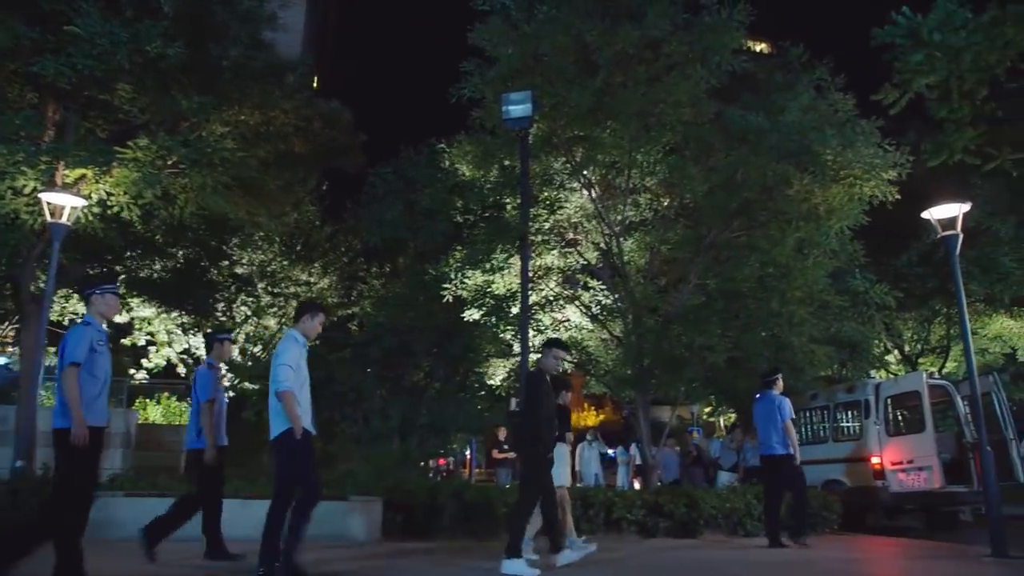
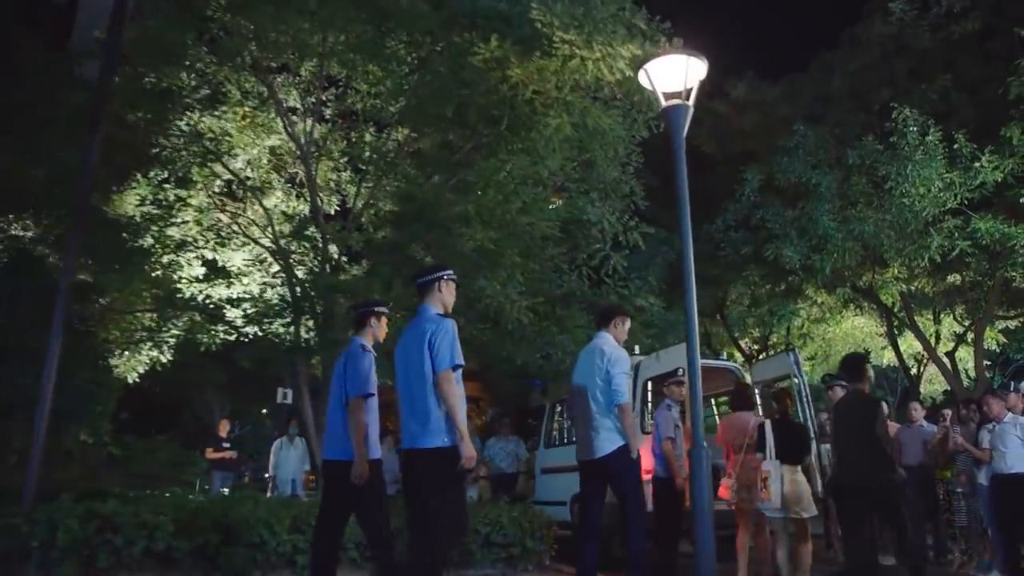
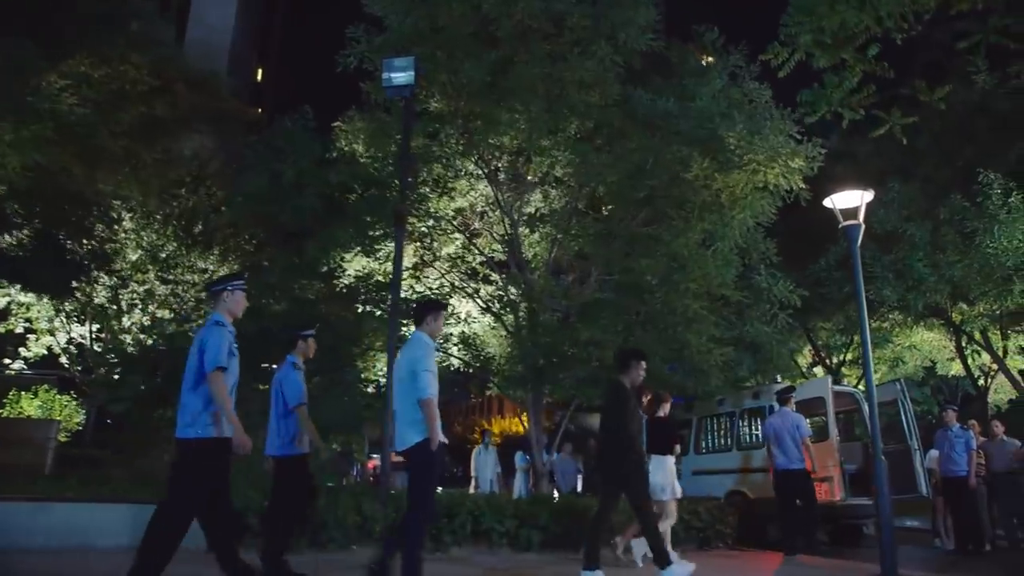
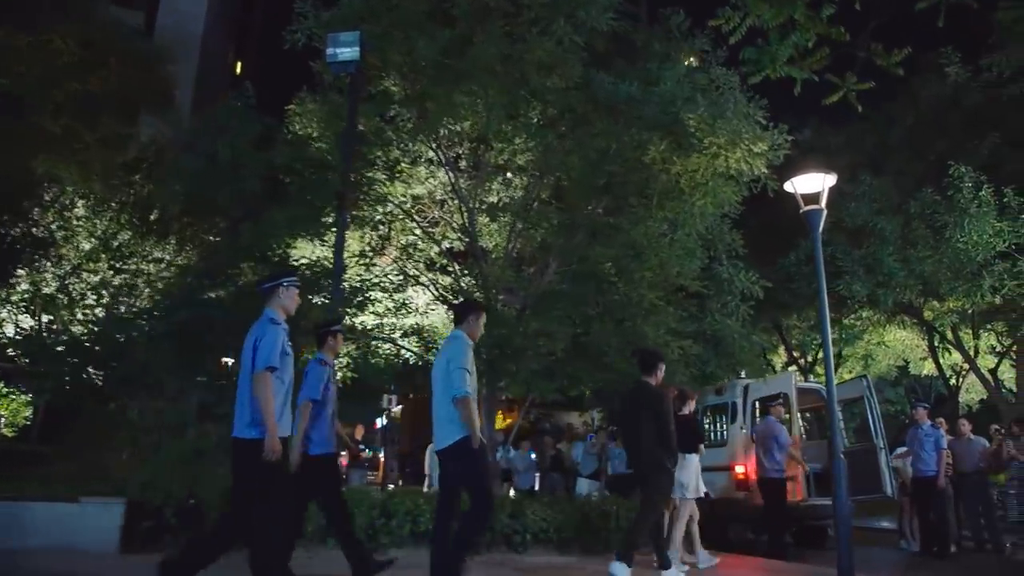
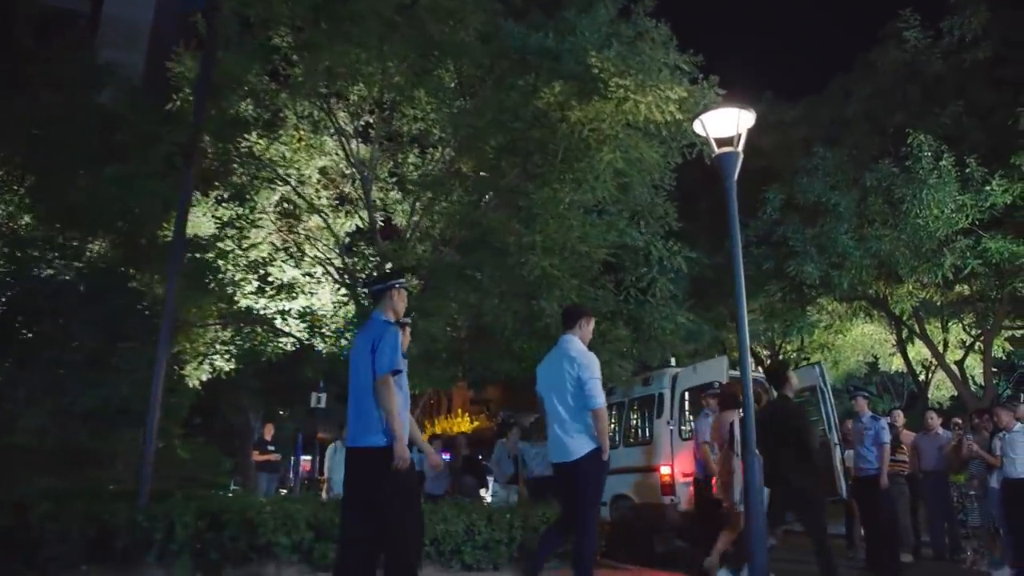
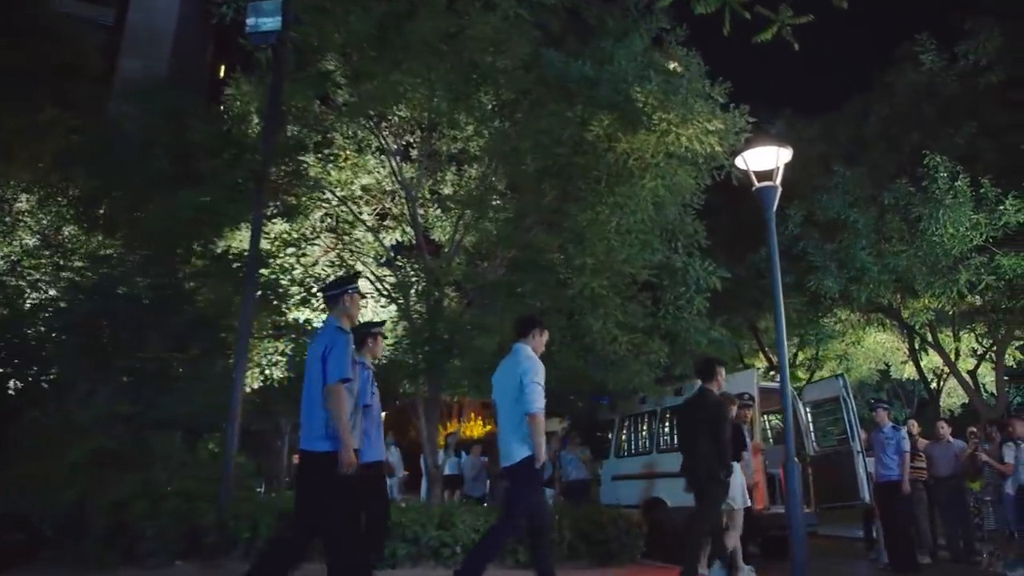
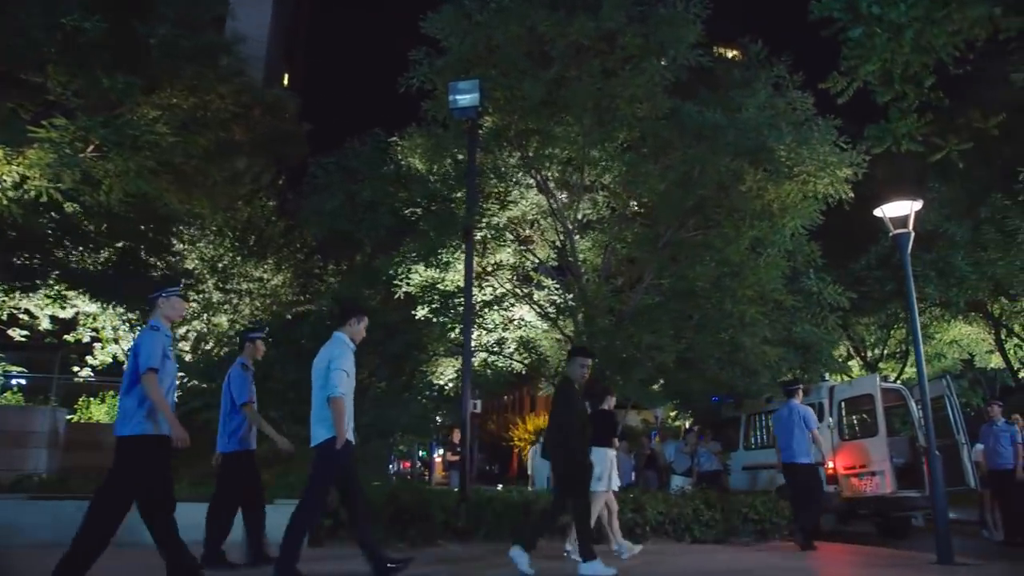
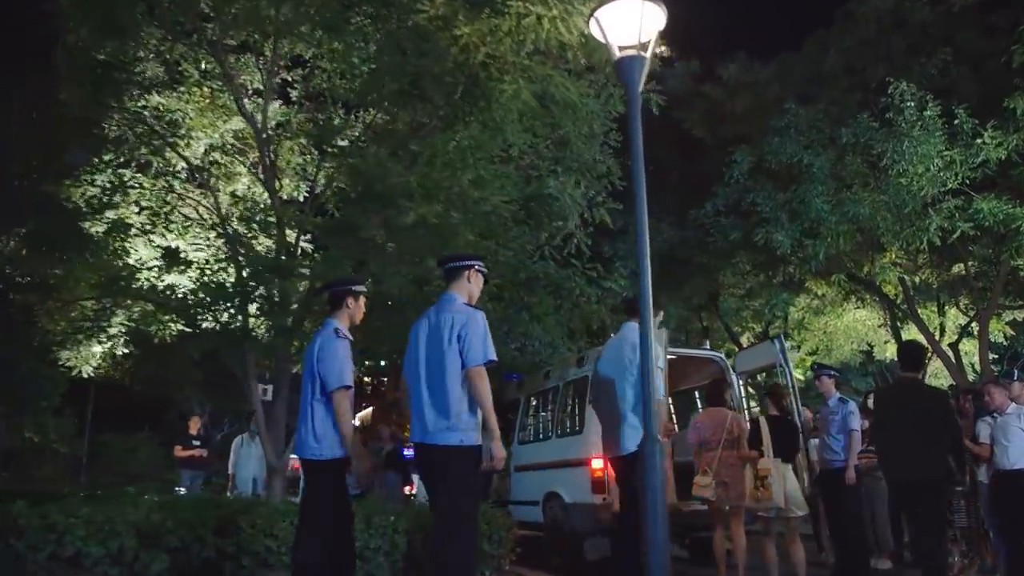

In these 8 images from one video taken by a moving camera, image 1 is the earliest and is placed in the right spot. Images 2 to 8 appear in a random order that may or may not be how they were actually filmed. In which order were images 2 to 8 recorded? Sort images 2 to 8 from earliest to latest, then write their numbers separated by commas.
7, 3, 4, 6, 5, 2, 8
